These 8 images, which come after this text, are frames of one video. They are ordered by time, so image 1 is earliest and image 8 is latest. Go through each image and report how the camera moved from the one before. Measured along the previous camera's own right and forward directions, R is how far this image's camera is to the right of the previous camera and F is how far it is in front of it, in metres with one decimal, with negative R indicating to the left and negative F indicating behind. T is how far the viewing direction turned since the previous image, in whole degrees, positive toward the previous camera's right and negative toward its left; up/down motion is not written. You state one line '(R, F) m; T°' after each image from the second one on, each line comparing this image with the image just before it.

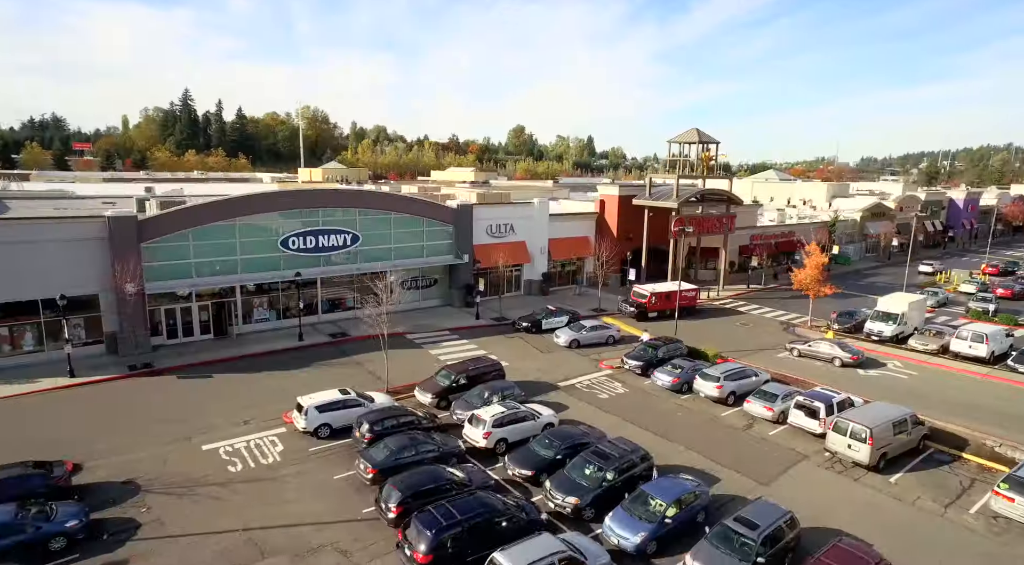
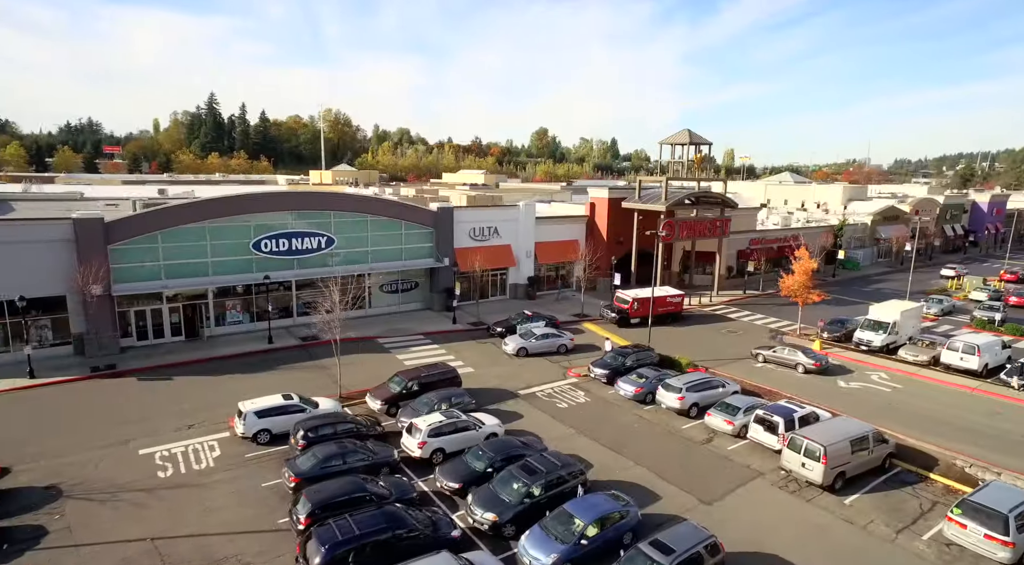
(+3.0, +0.7) m; -3°
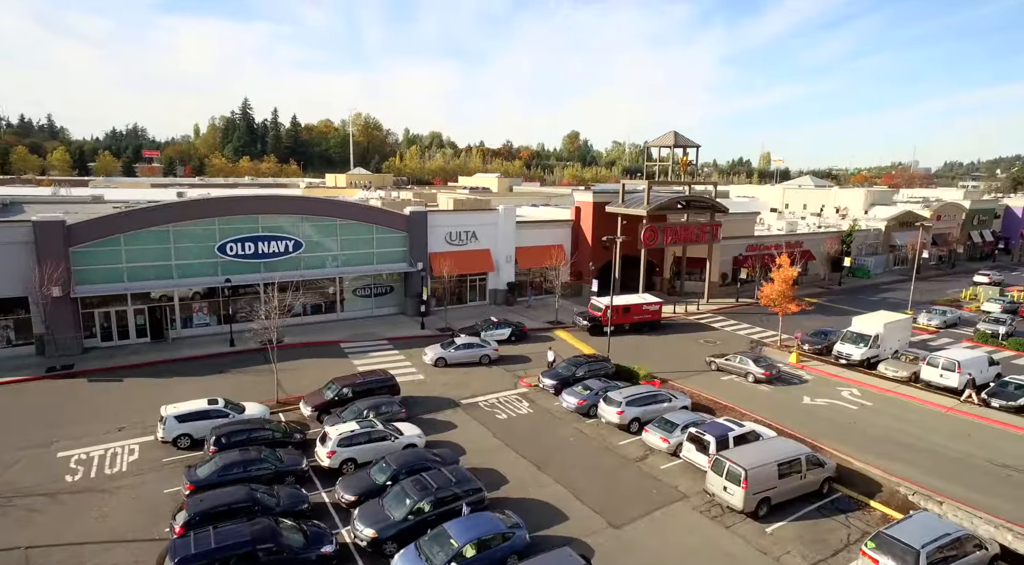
(+4.0, +0.8) m; -4°
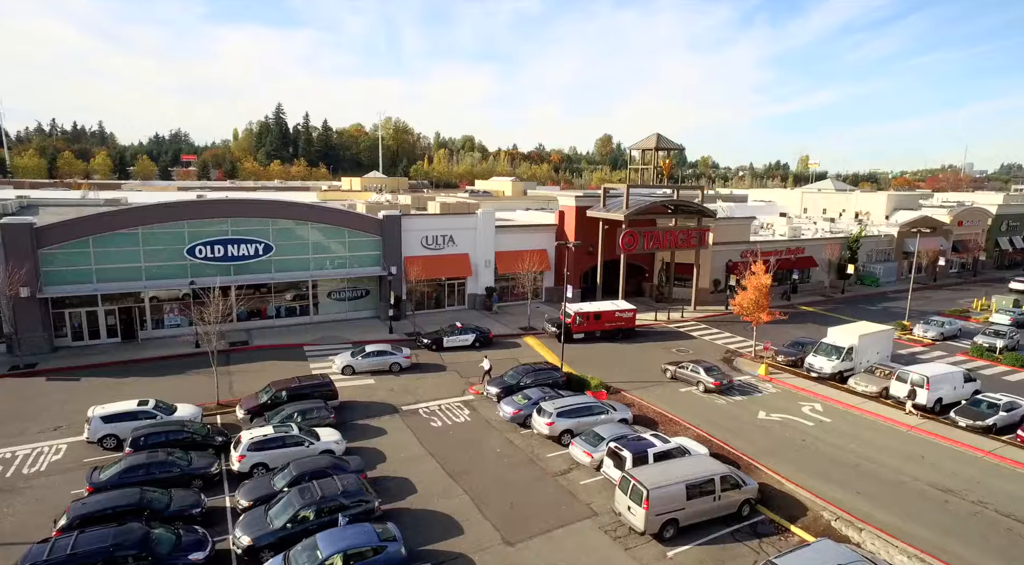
(+4.1, +0.6) m; -4°
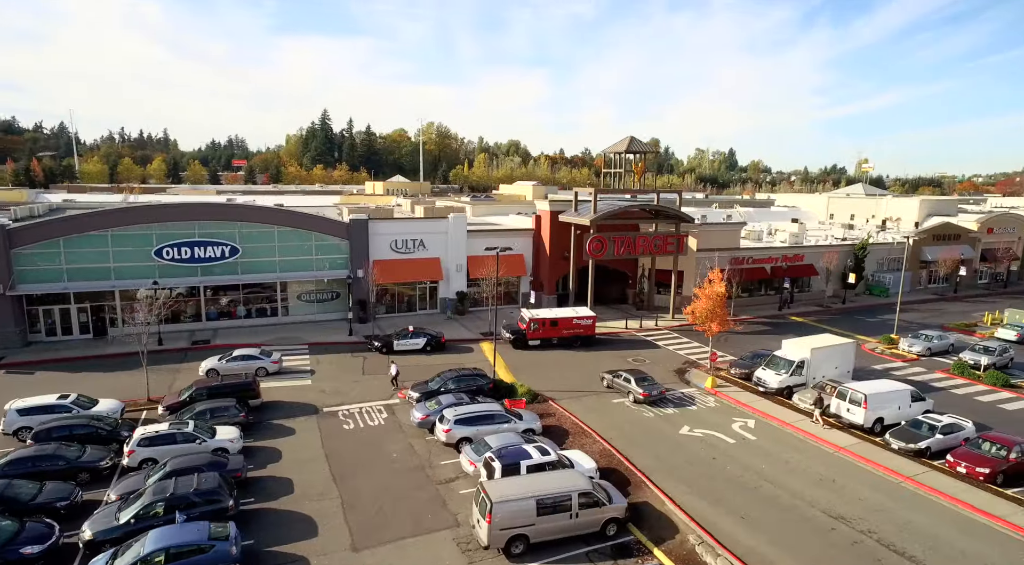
(+5.6, +0.6) m; -5°
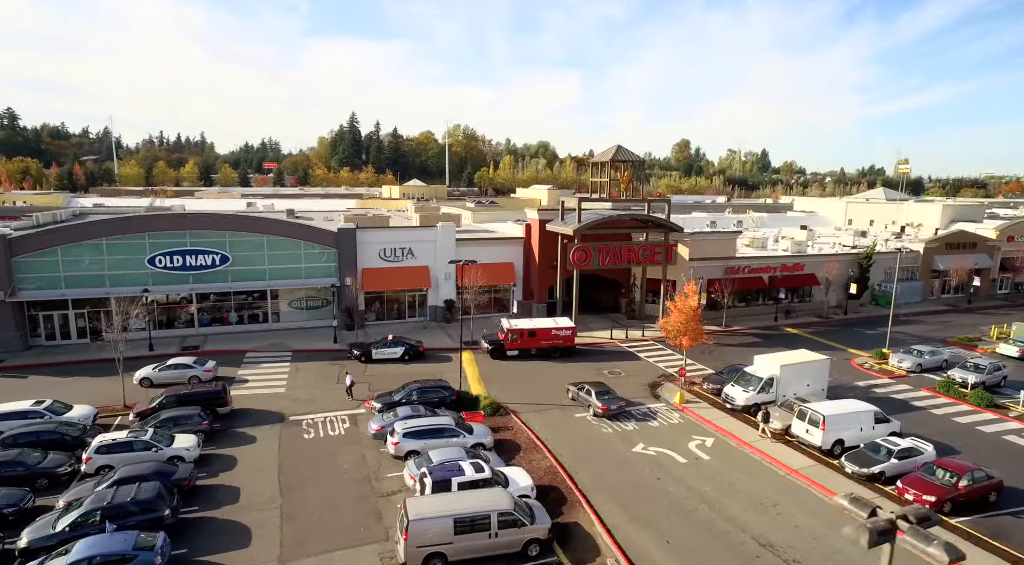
(+3.1, -0.1) m; -3°
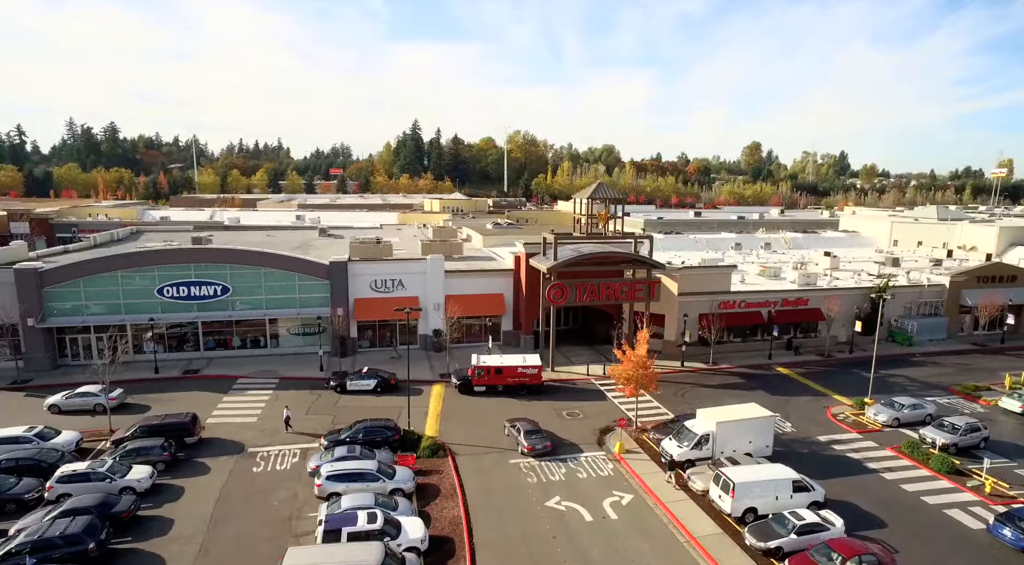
(+6.1, -0.6) m; -7°
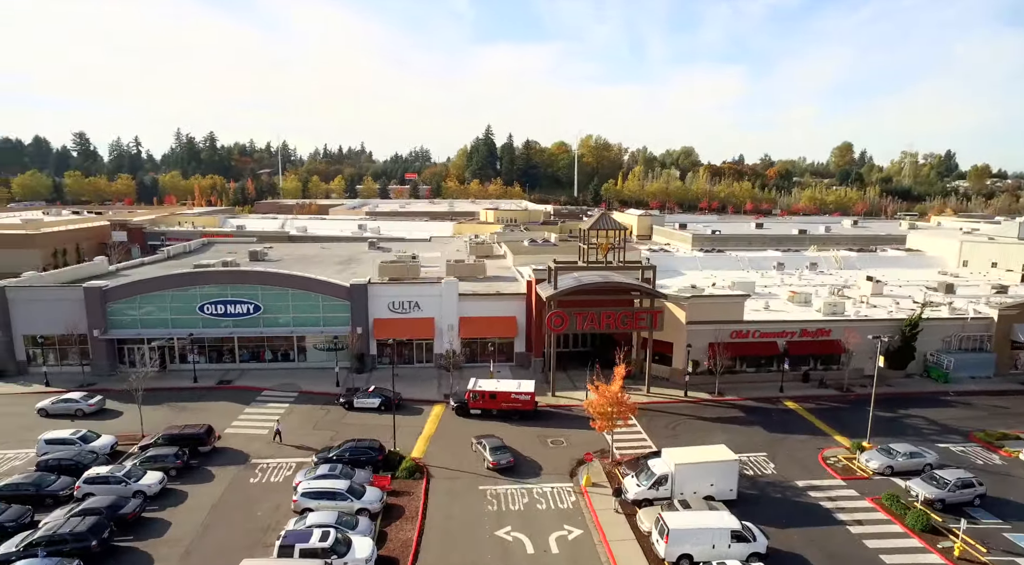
(+5.4, -1.2) m; -8°
